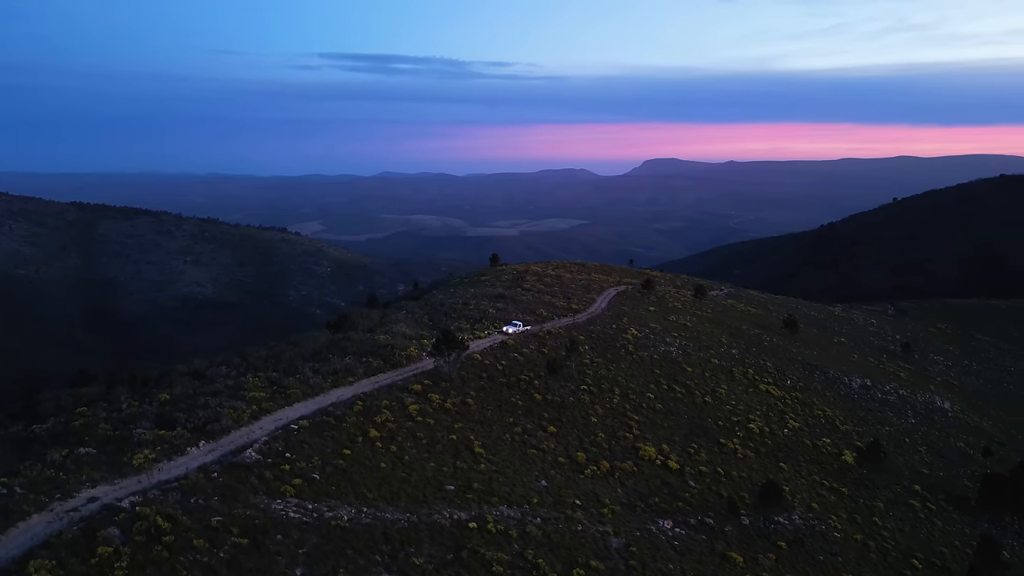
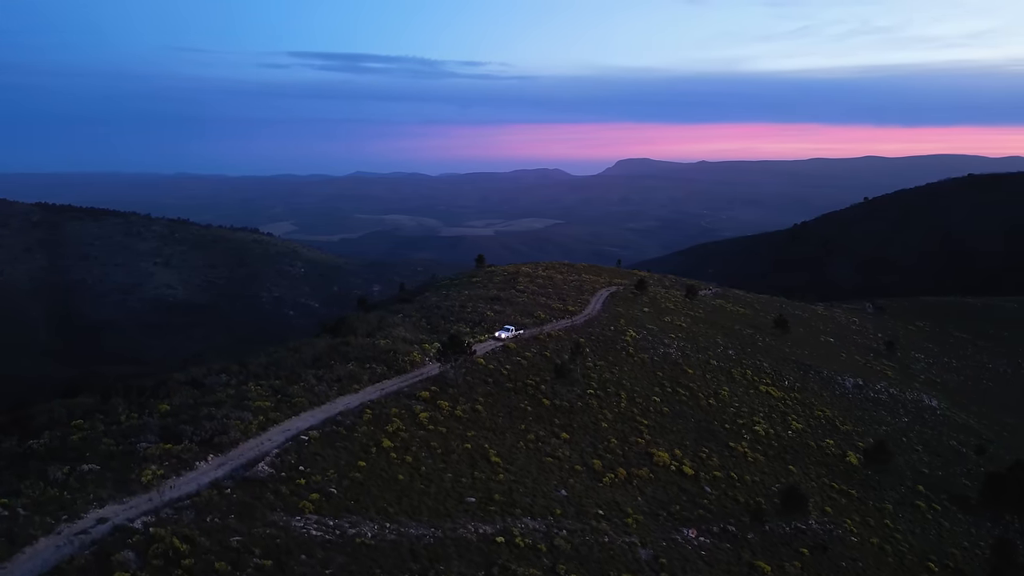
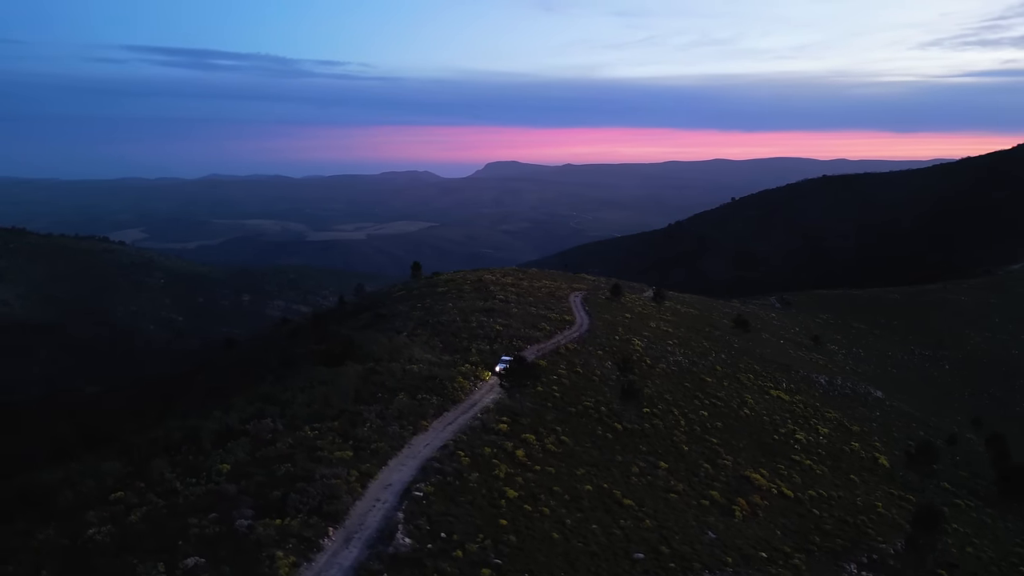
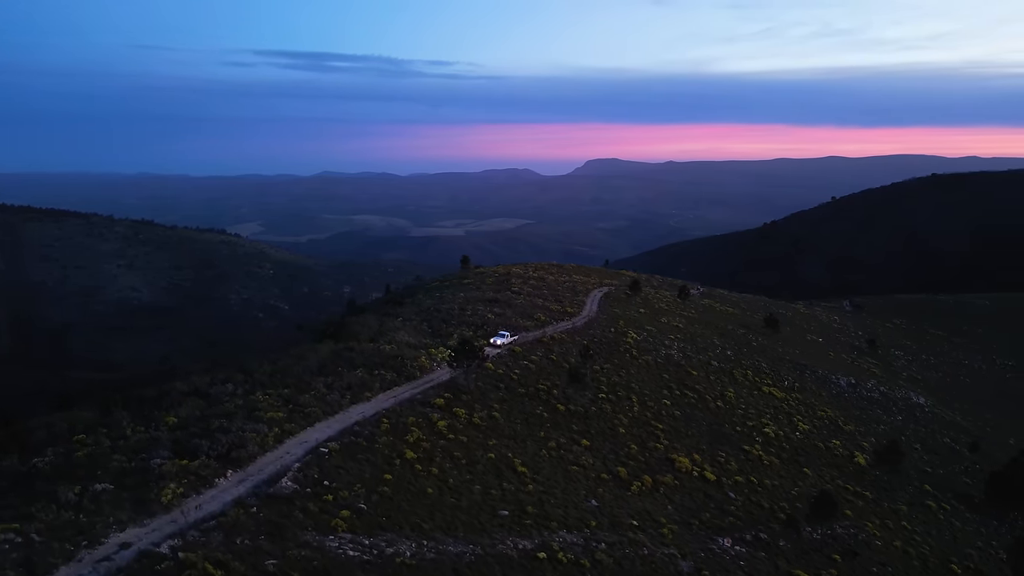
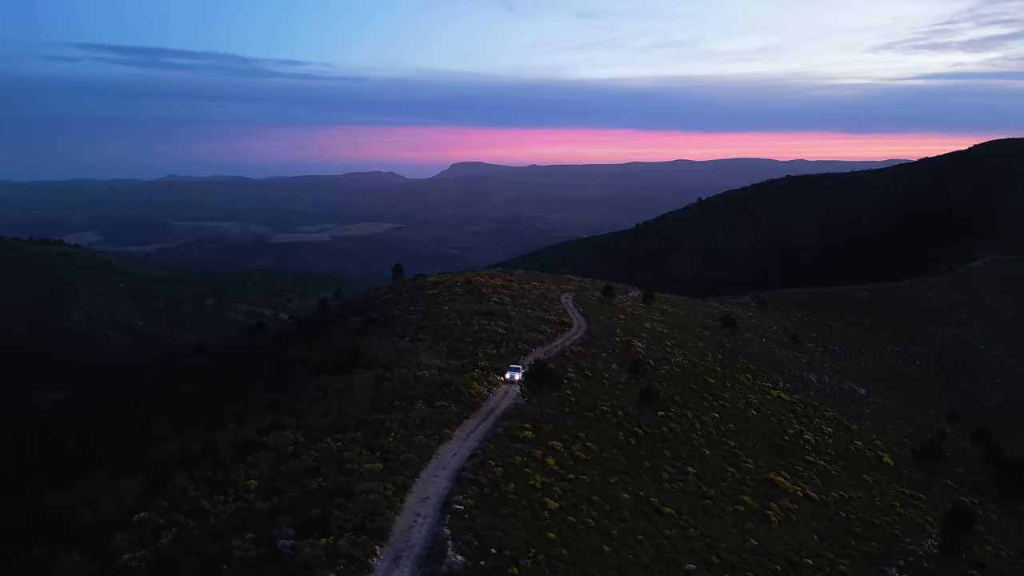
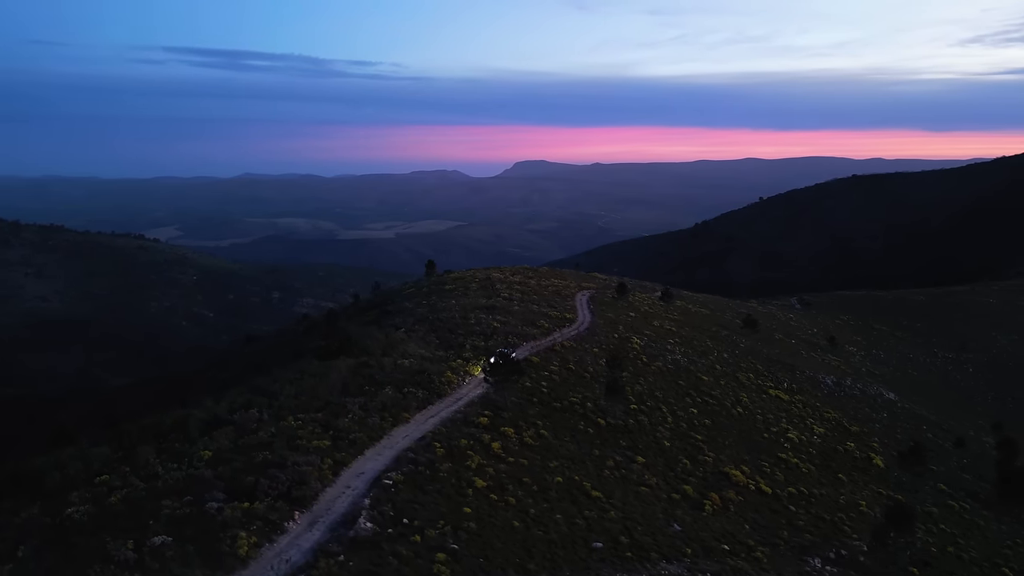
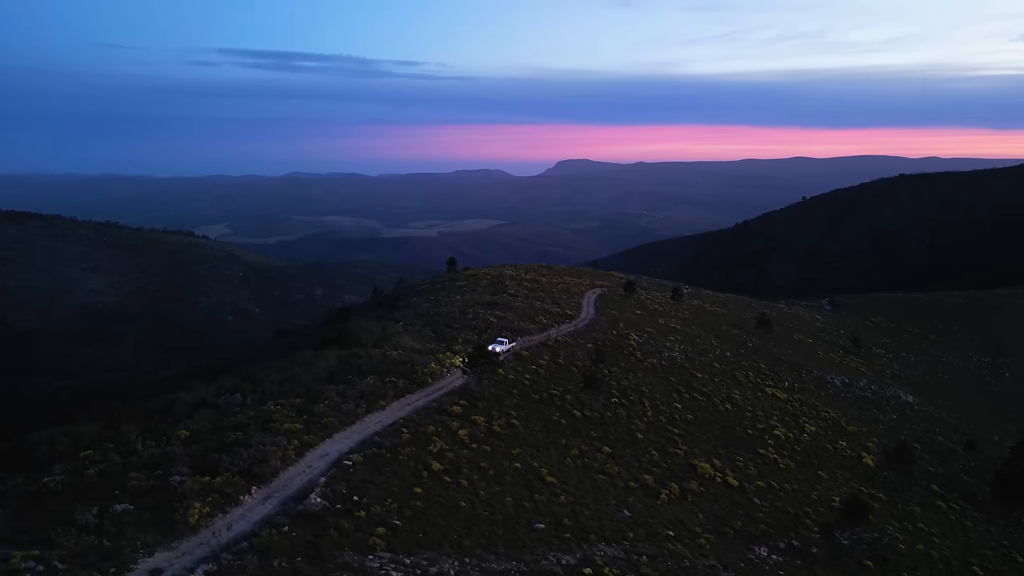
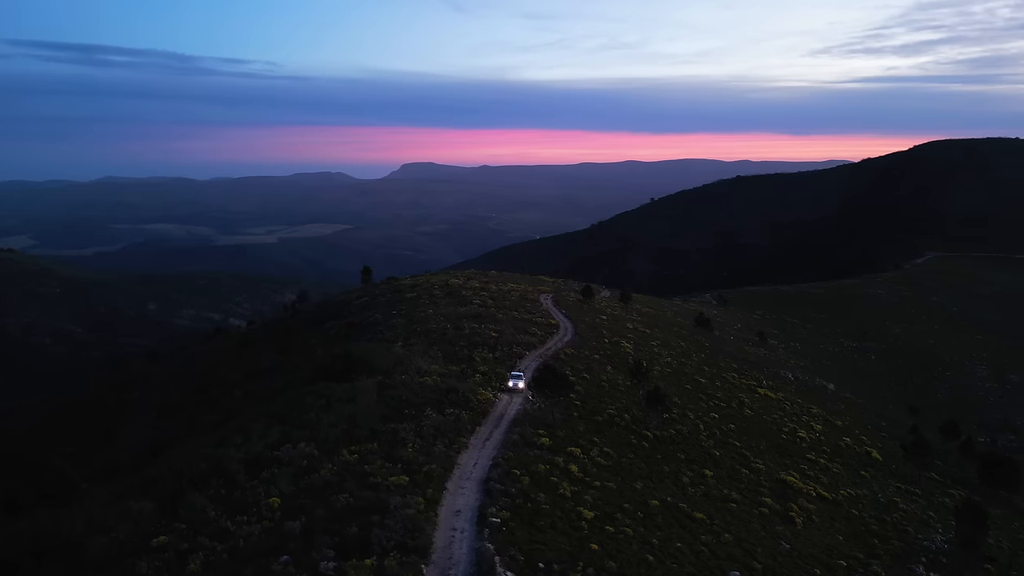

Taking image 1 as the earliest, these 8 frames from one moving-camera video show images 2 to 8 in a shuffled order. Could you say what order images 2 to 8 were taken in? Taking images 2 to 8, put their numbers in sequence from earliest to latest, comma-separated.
2, 4, 7, 6, 3, 5, 8
